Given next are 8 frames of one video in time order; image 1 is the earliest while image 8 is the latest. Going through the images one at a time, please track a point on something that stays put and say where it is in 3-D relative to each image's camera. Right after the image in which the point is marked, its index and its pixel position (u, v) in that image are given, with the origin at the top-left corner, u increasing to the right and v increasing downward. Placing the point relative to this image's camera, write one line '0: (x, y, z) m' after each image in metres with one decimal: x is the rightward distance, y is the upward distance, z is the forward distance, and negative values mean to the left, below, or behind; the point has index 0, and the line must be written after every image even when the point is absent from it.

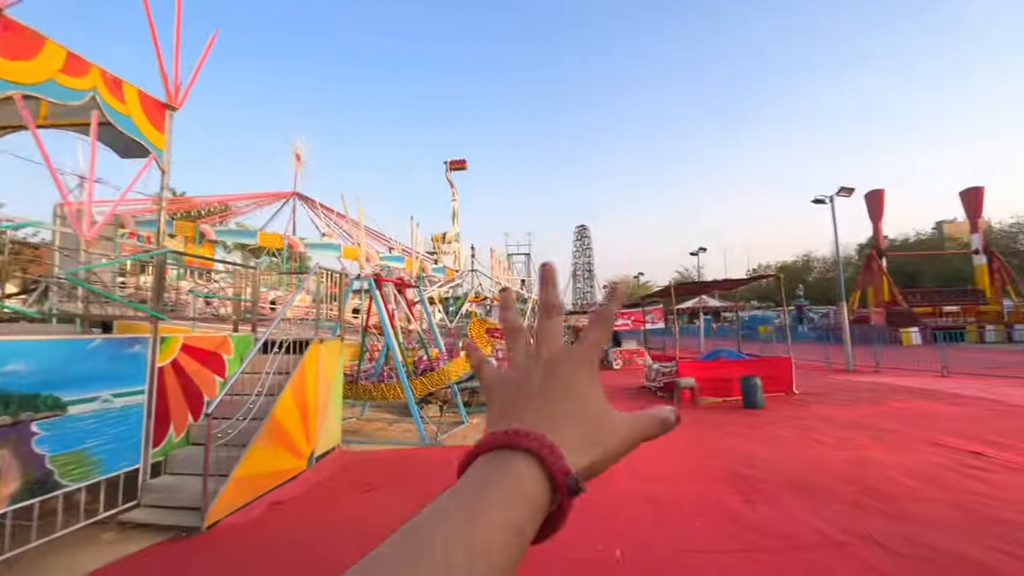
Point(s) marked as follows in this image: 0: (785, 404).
0: (+5.9, -2.5, +10.4) m
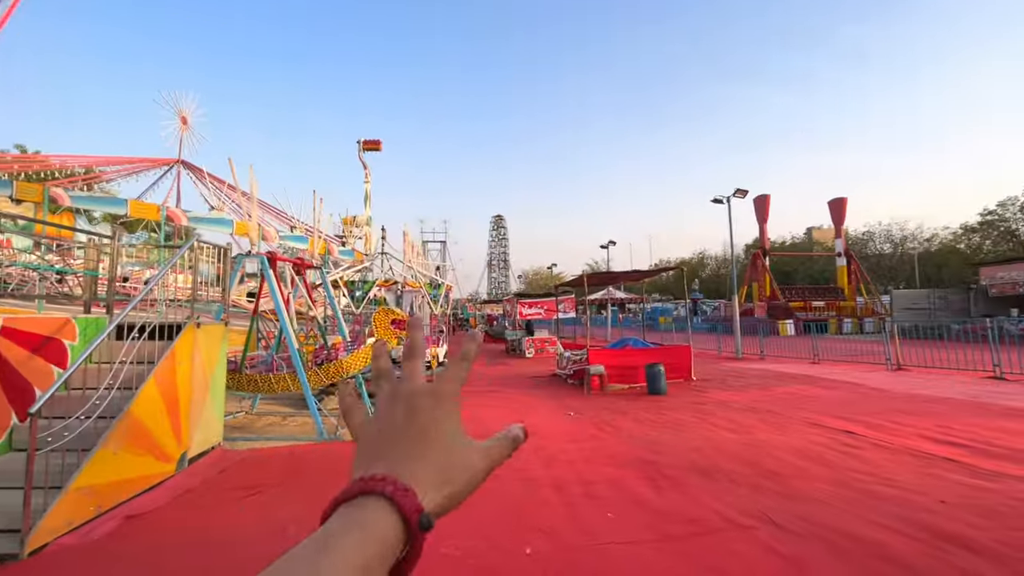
0: (+3.9, -2.3, +11.0) m
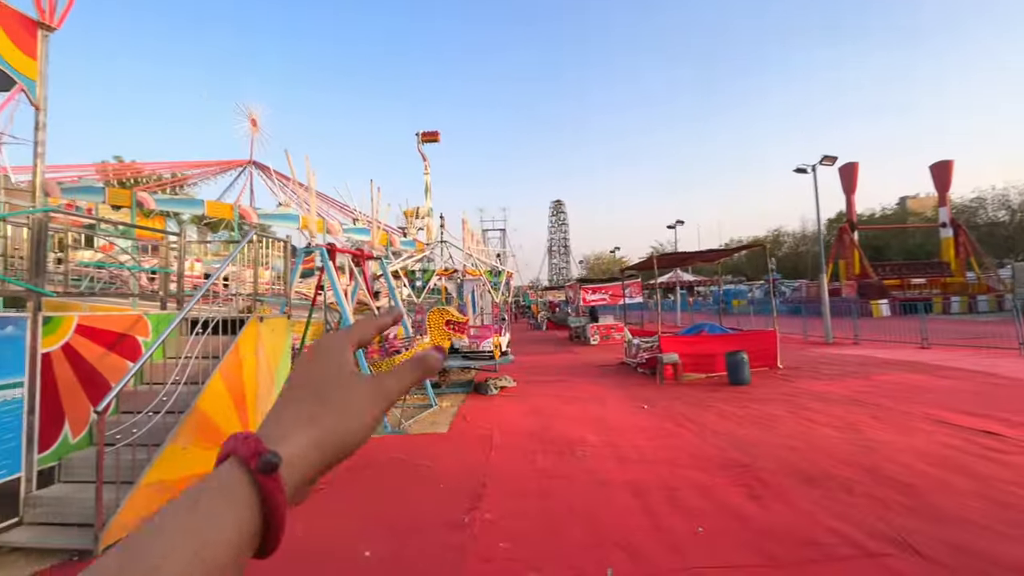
0: (+5.4, -1.9, +9.9) m
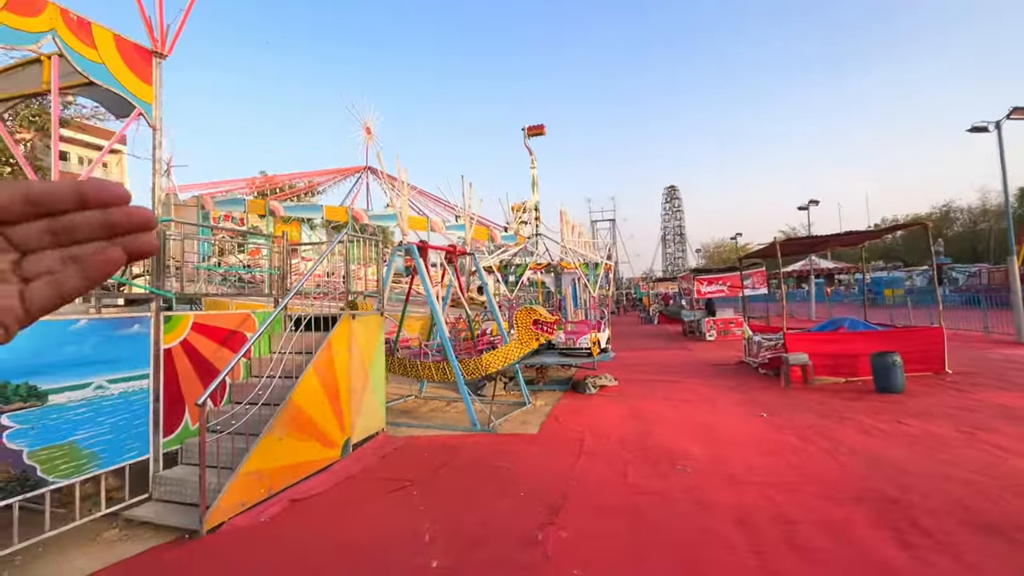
0: (+7.1, -1.7, +8.1) m
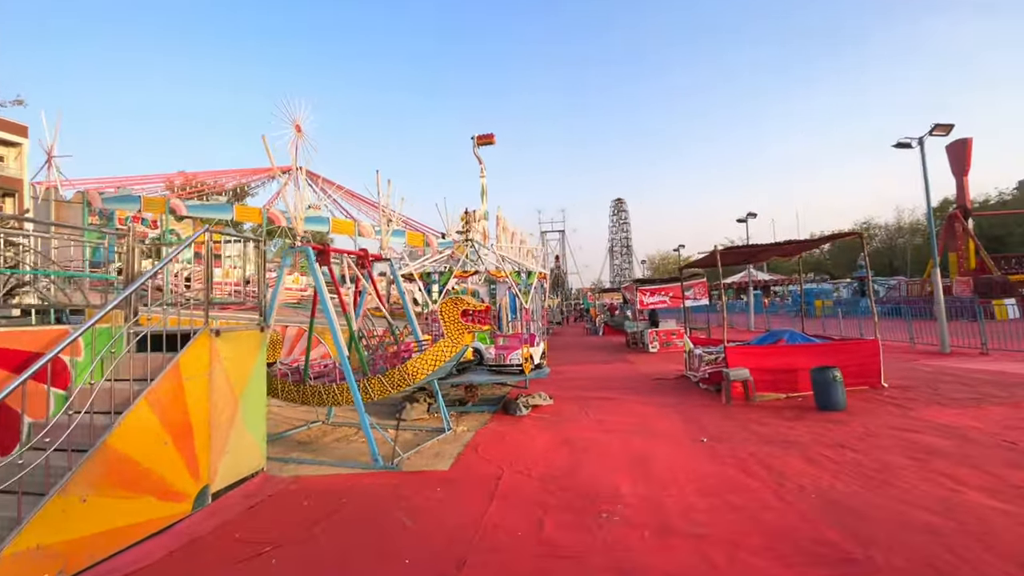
0: (+5.9, -1.9, +7.8) m
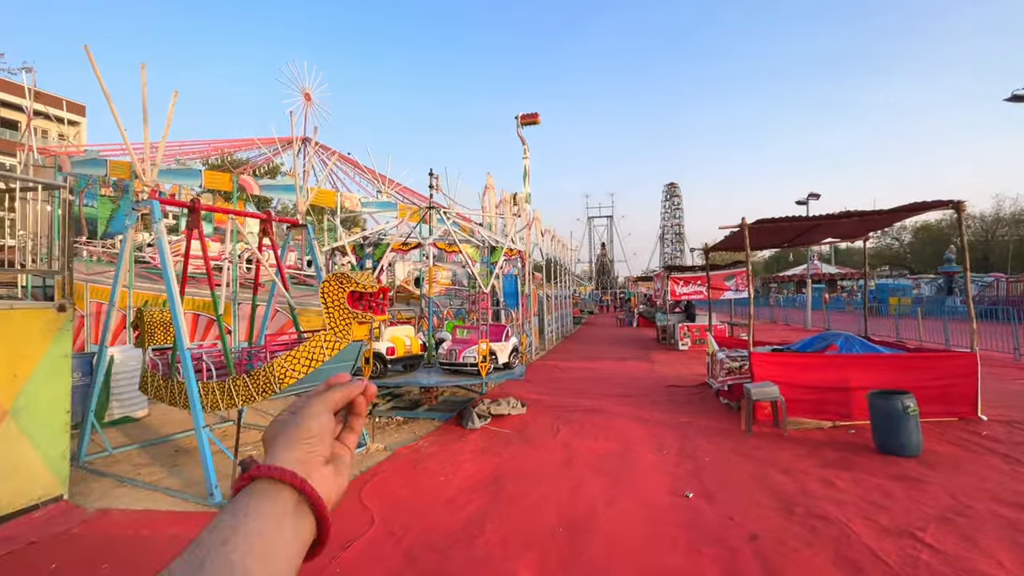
0: (+5.0, -1.8, +5.3) m
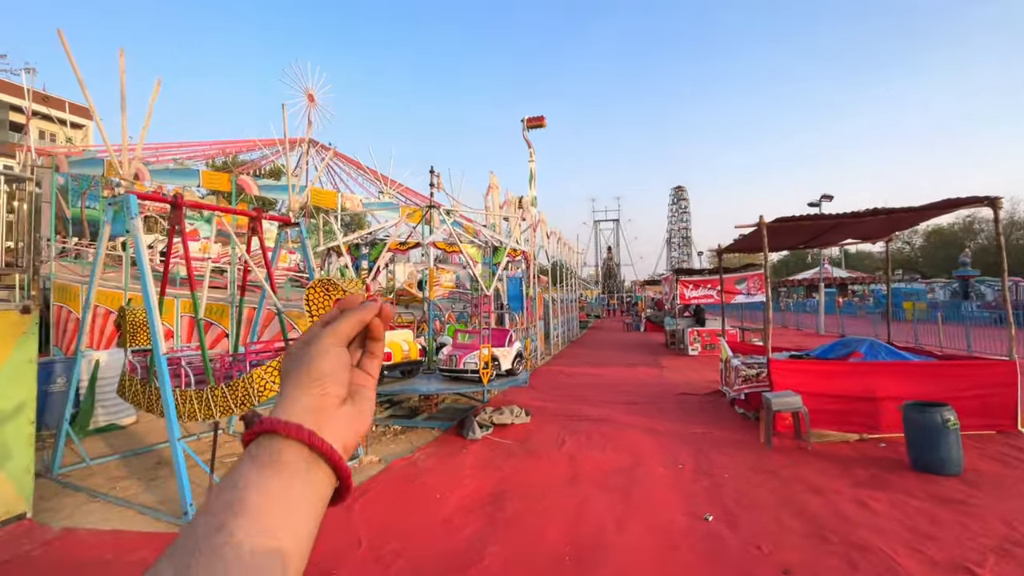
0: (+5.0, -1.8, +4.8) m
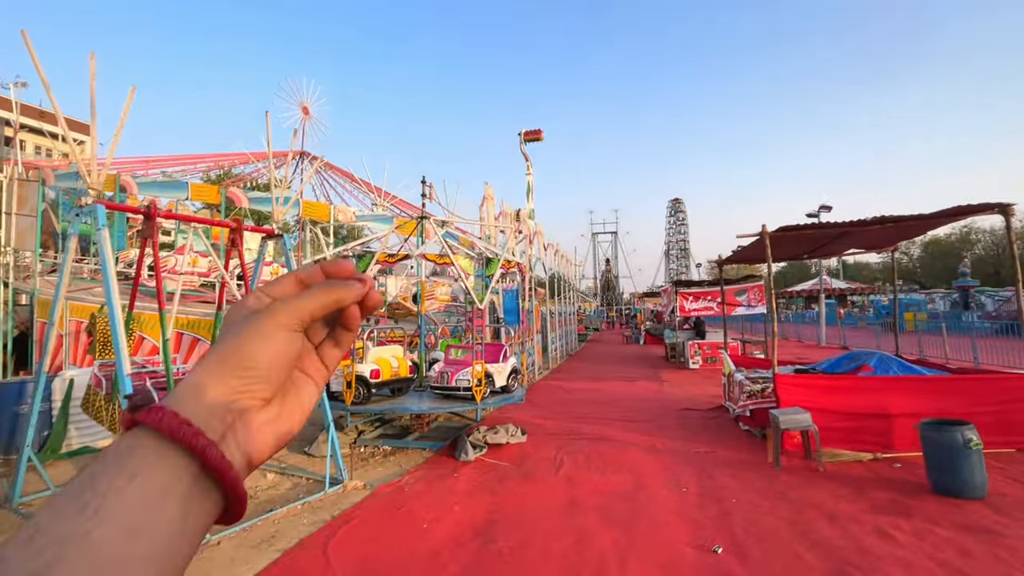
0: (+4.9, -1.9, +4.5) m
